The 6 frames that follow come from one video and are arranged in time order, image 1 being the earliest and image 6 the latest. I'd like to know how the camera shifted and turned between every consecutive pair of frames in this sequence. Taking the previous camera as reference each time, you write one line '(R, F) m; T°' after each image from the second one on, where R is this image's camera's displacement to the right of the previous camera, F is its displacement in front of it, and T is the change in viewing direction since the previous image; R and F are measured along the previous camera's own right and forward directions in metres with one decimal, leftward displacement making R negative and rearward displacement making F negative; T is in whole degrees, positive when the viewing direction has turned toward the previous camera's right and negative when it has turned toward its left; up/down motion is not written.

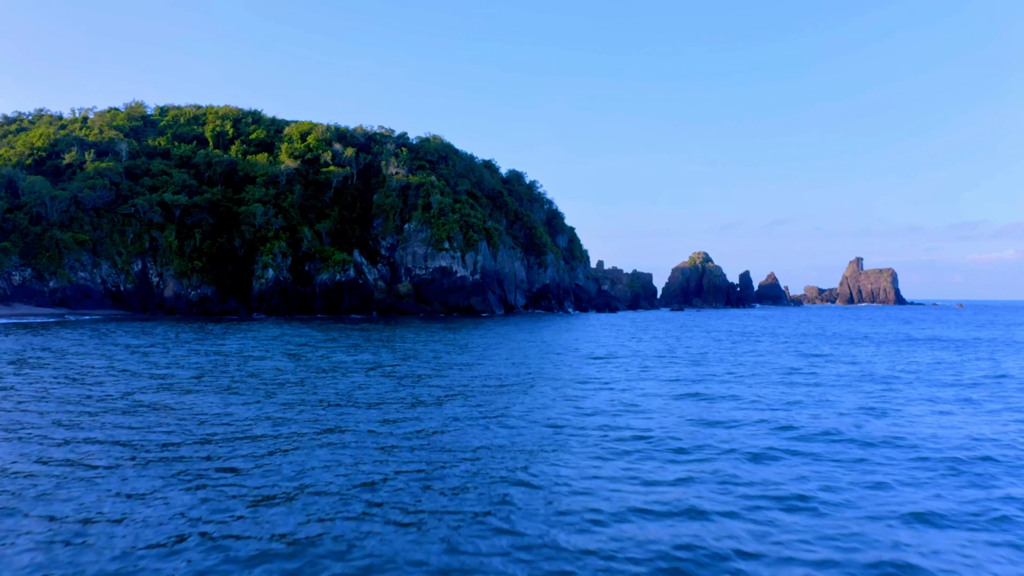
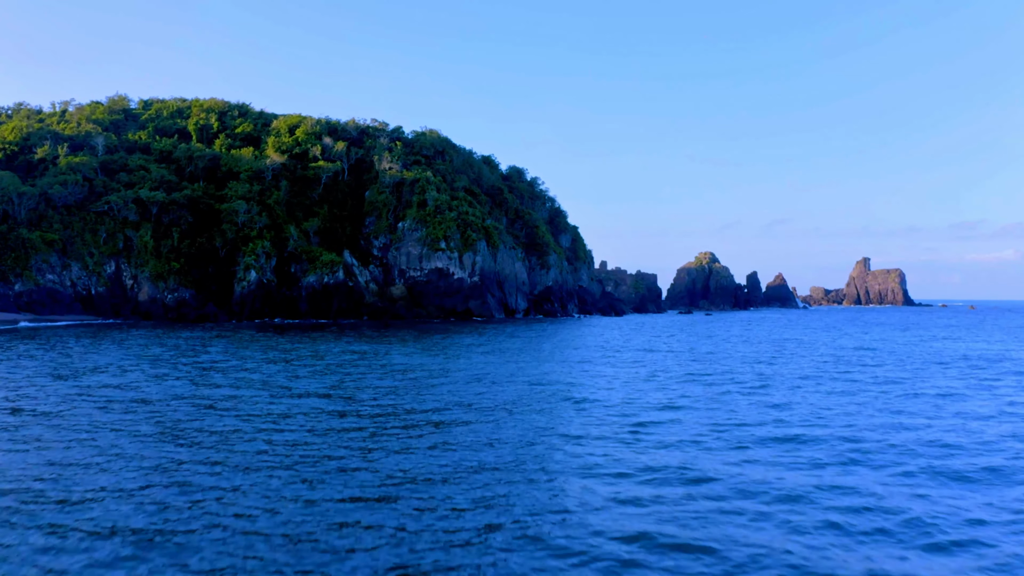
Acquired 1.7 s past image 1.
(-0.1, +3.8) m; 0°
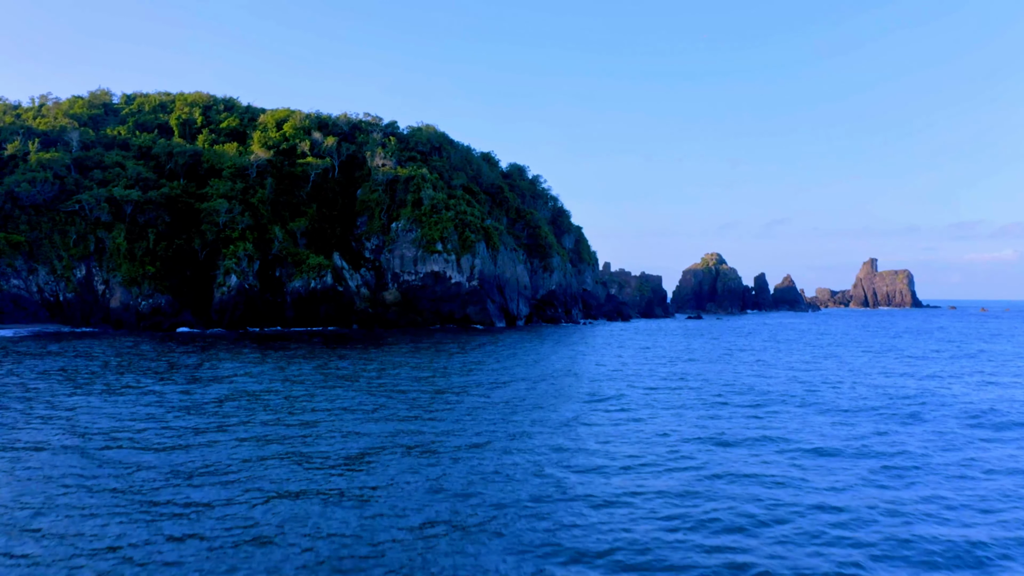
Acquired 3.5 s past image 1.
(-0.2, +3.7) m; 0°
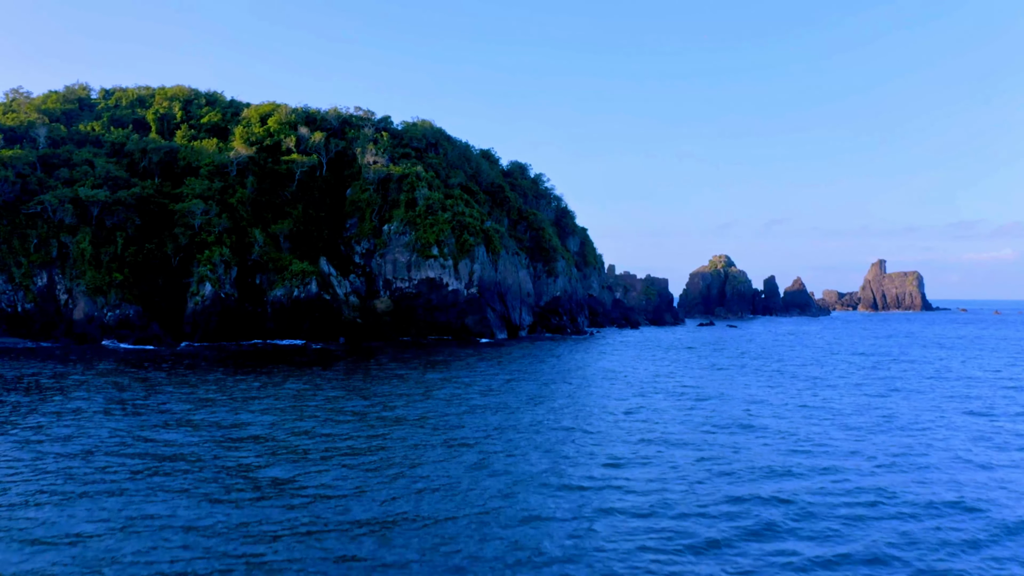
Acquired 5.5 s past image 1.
(-0.3, +4.2) m; 0°
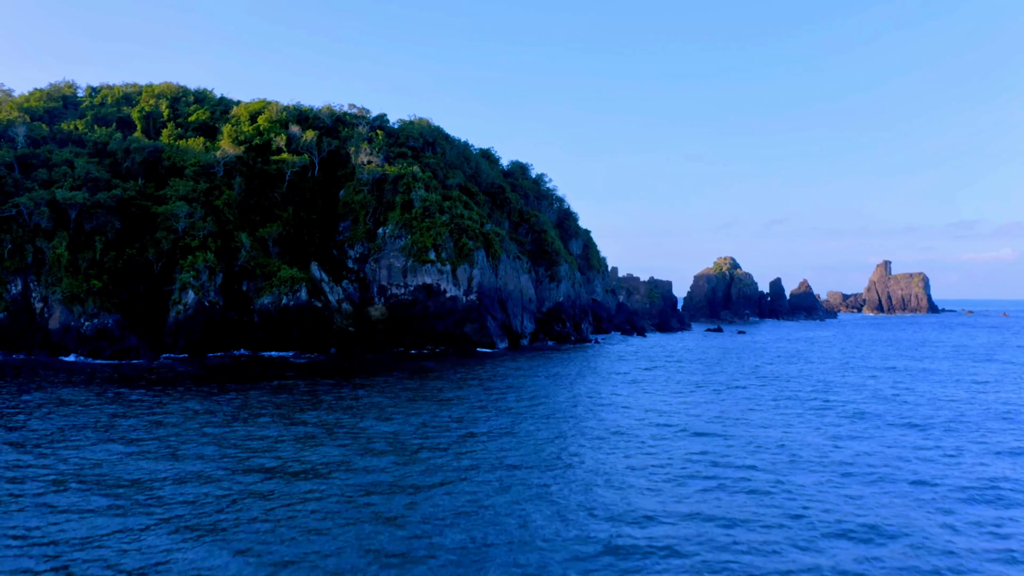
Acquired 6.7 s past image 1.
(-0.1, +2.4) m; 0°
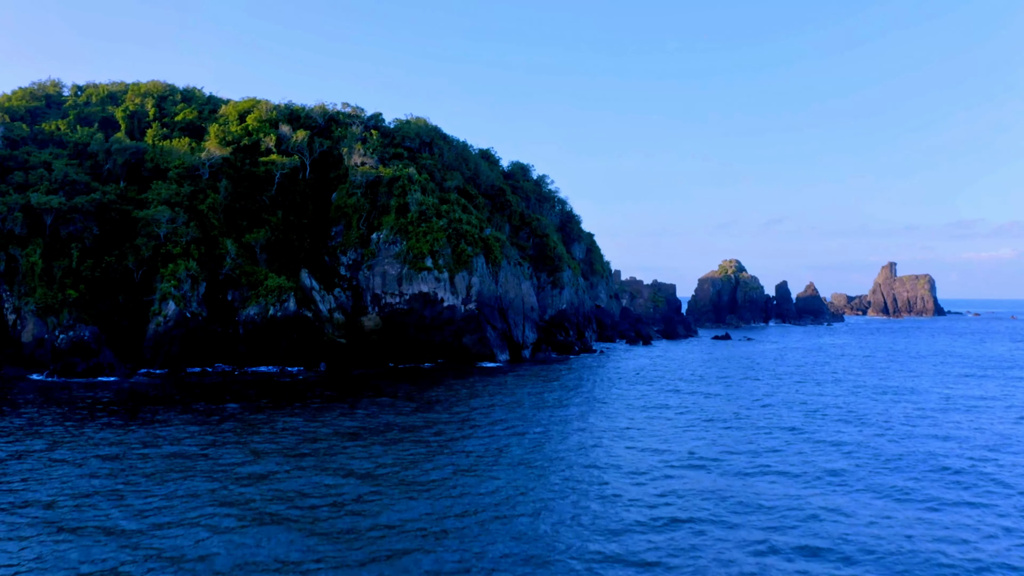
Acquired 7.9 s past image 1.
(-0.1, +2.3) m; 0°
